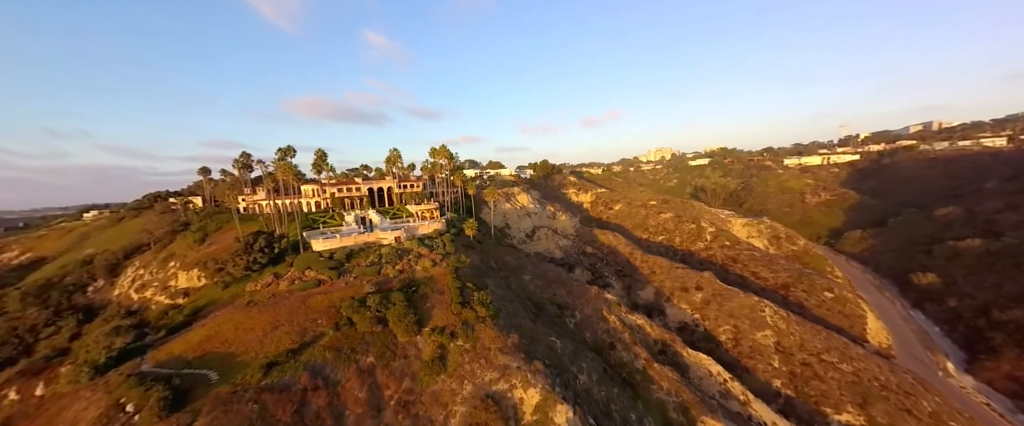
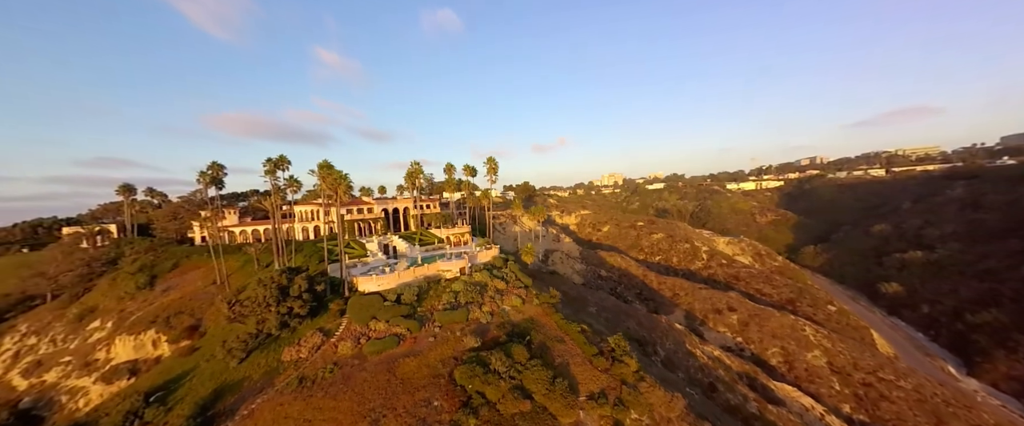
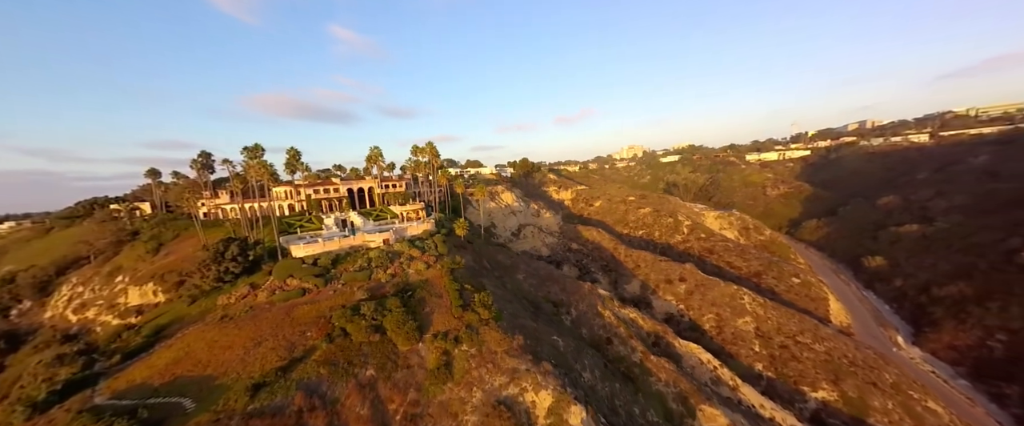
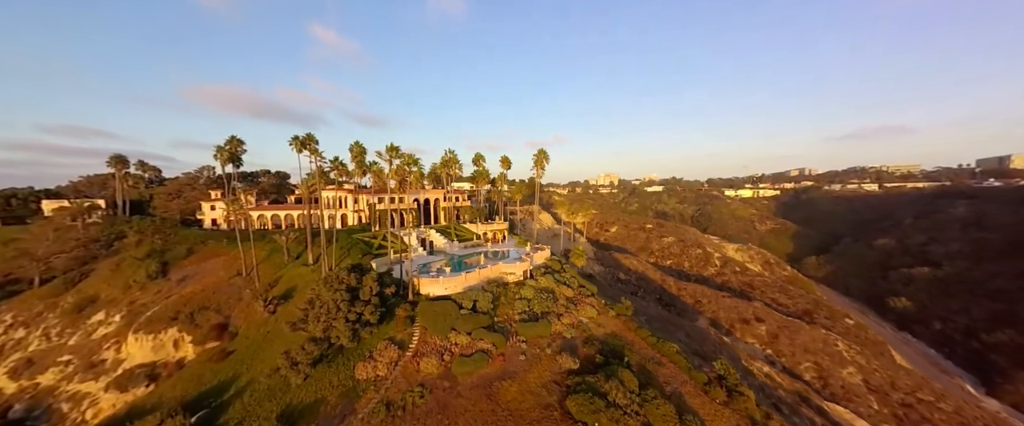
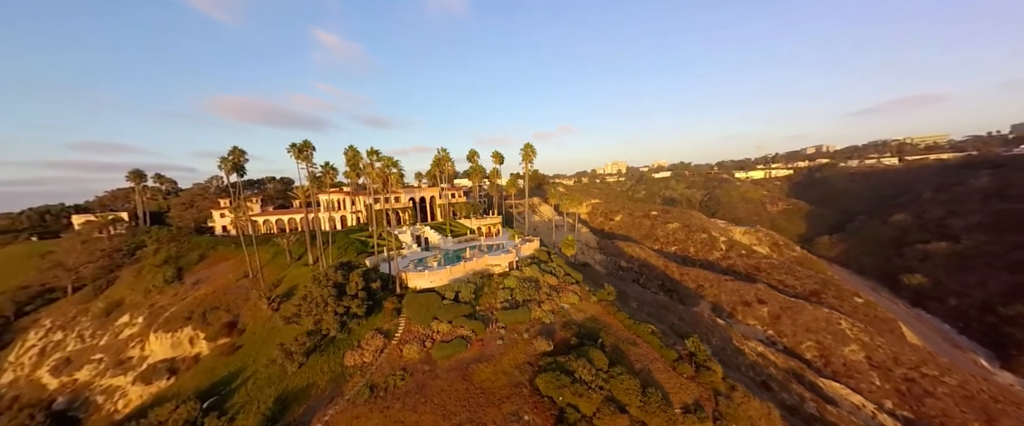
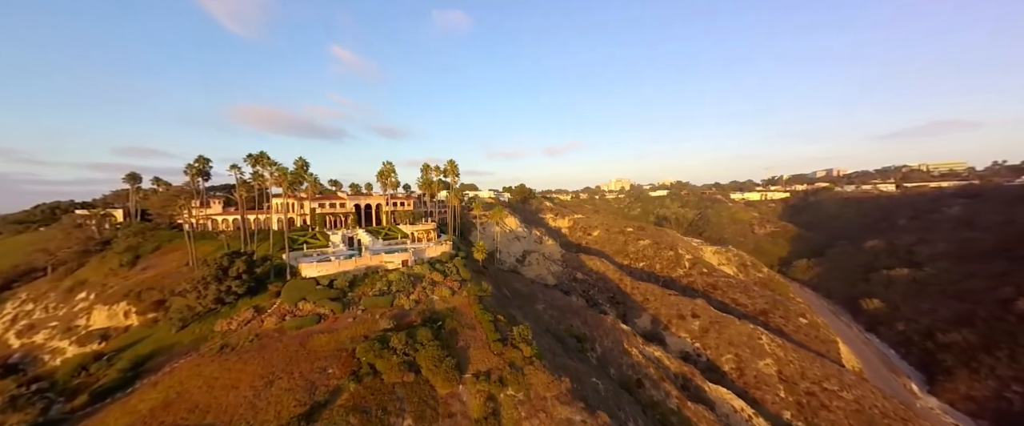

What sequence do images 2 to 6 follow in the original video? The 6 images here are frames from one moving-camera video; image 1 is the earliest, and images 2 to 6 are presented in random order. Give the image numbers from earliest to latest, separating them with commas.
3, 6, 2, 5, 4
